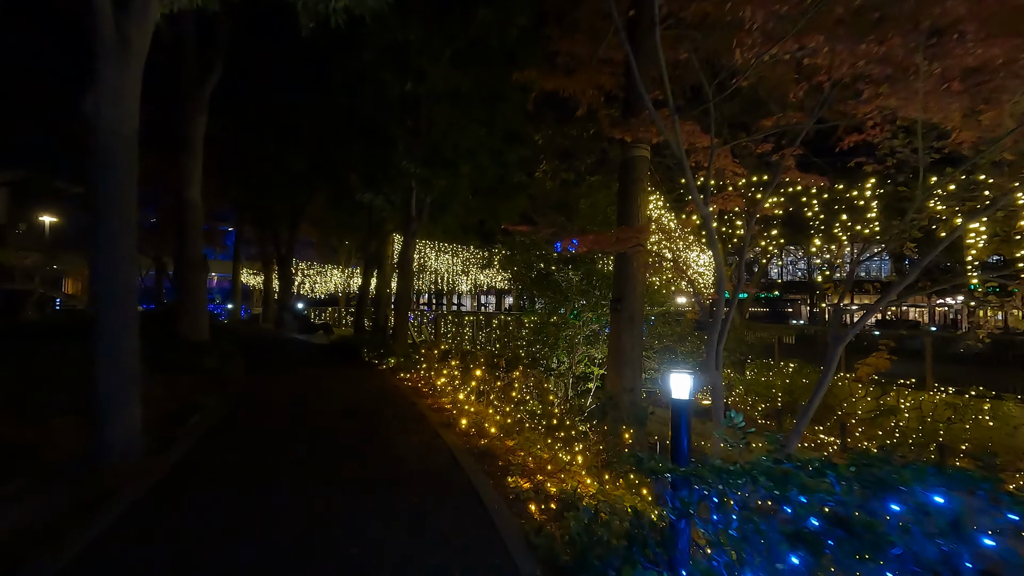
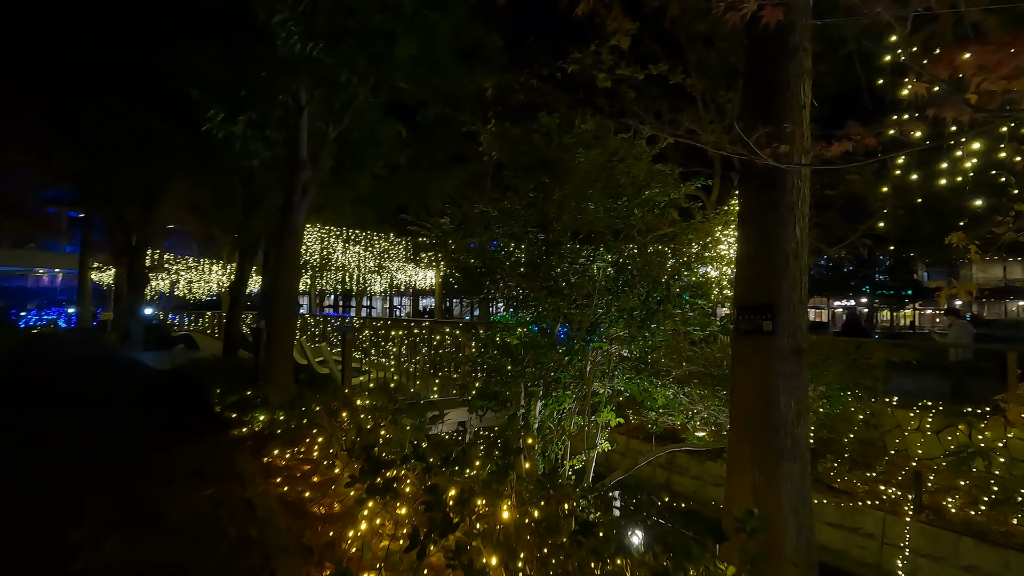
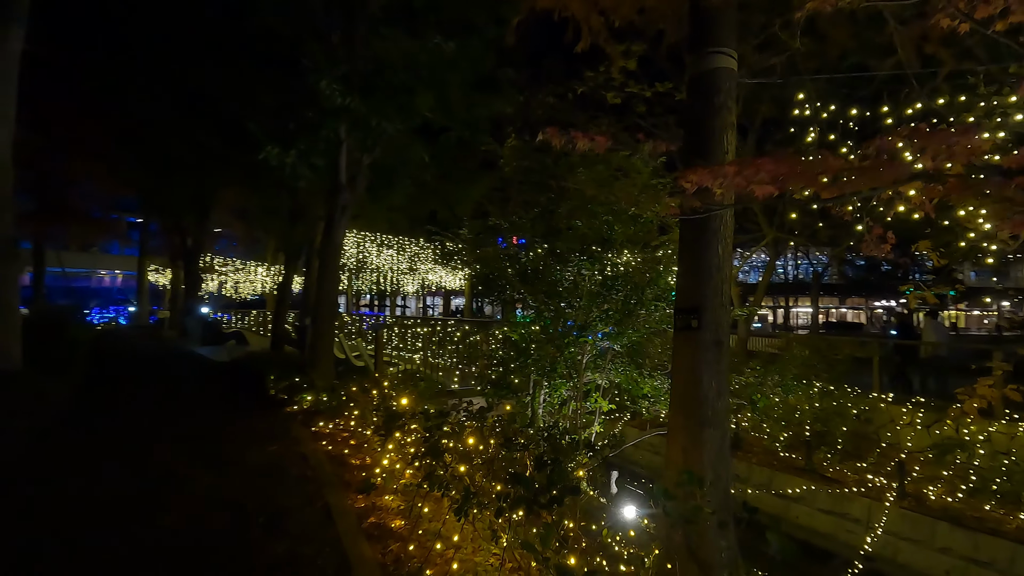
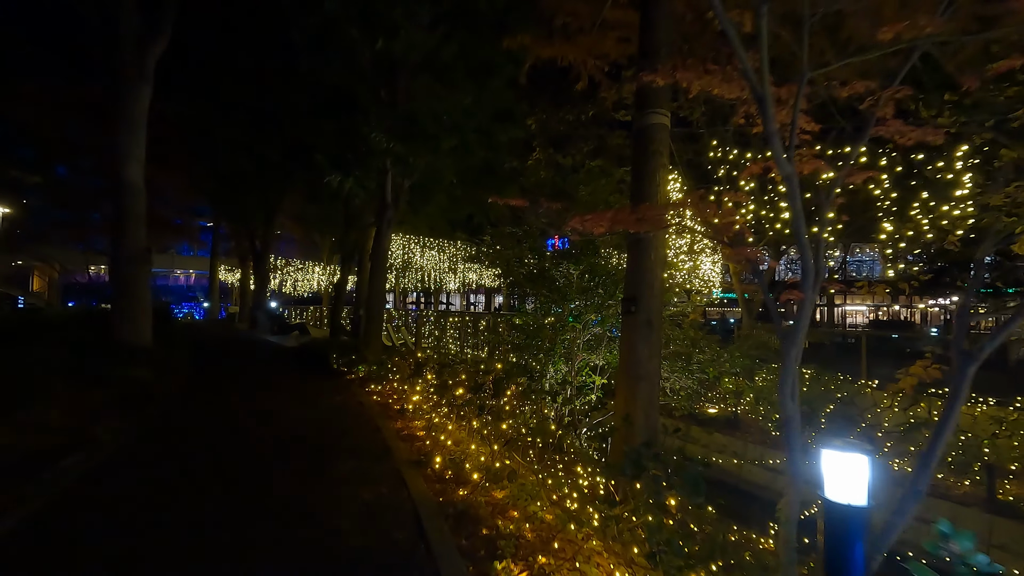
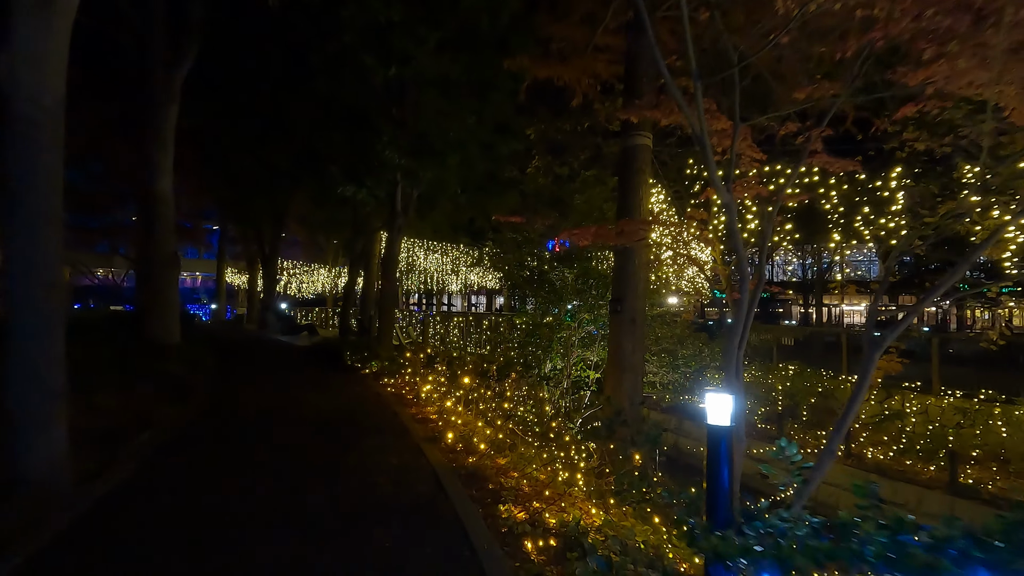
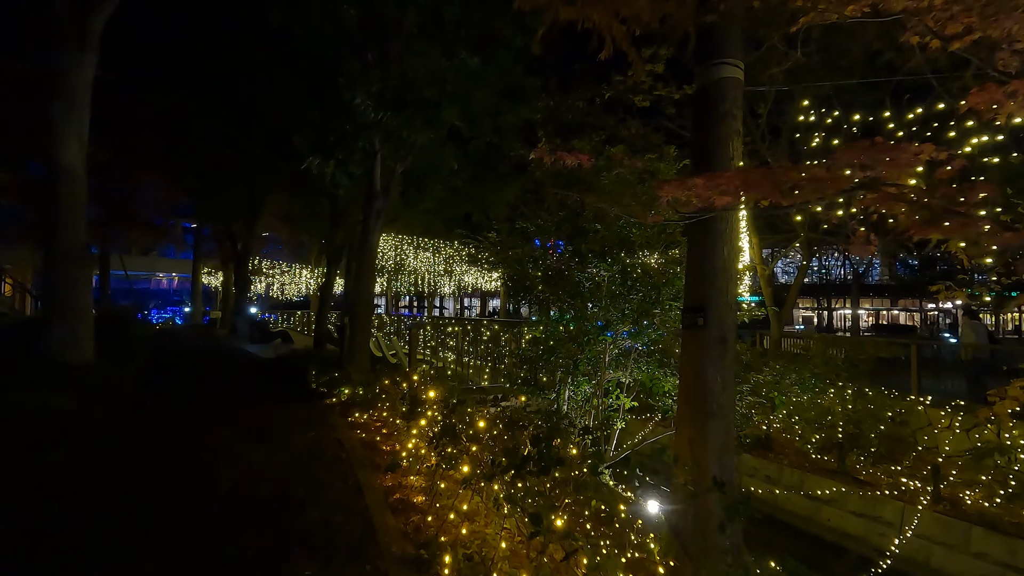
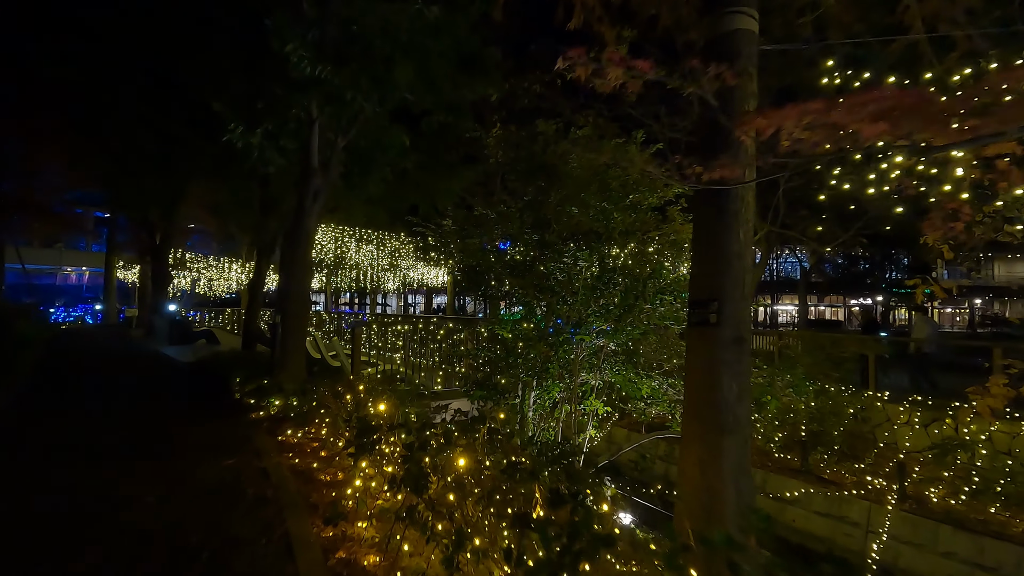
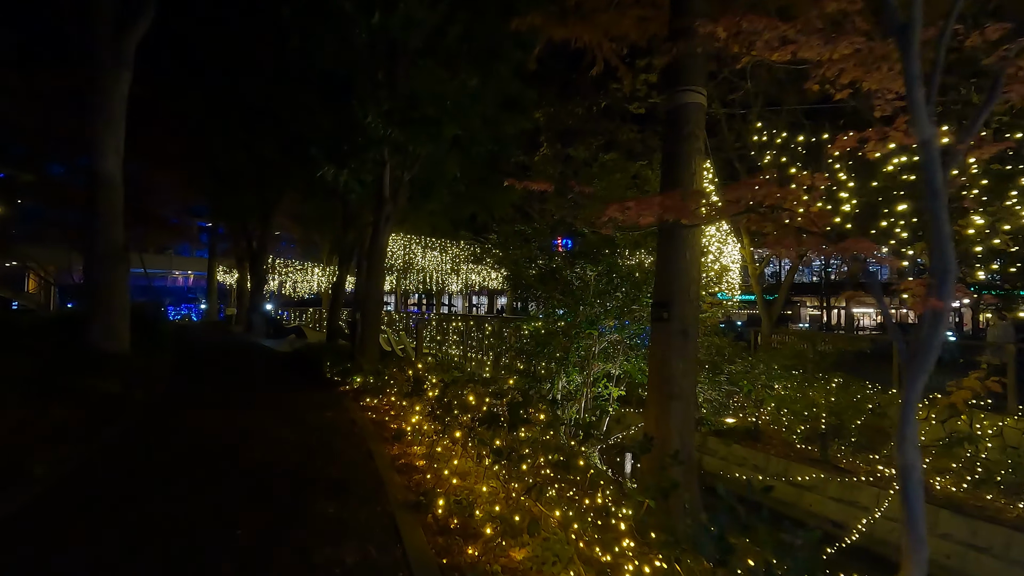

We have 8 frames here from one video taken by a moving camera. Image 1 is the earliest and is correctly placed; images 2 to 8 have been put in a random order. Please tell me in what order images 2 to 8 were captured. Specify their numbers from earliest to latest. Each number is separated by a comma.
5, 4, 8, 6, 3, 7, 2
